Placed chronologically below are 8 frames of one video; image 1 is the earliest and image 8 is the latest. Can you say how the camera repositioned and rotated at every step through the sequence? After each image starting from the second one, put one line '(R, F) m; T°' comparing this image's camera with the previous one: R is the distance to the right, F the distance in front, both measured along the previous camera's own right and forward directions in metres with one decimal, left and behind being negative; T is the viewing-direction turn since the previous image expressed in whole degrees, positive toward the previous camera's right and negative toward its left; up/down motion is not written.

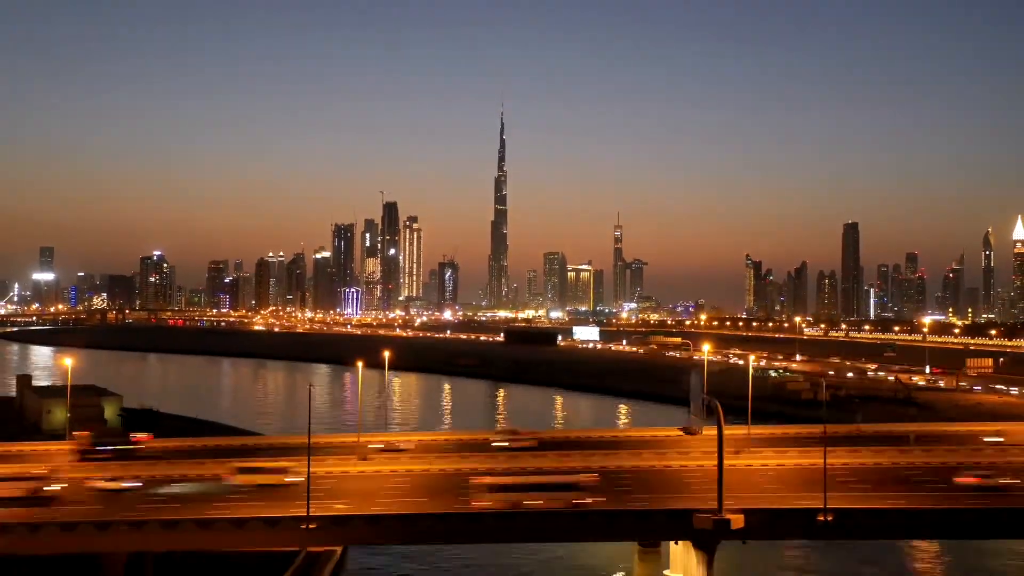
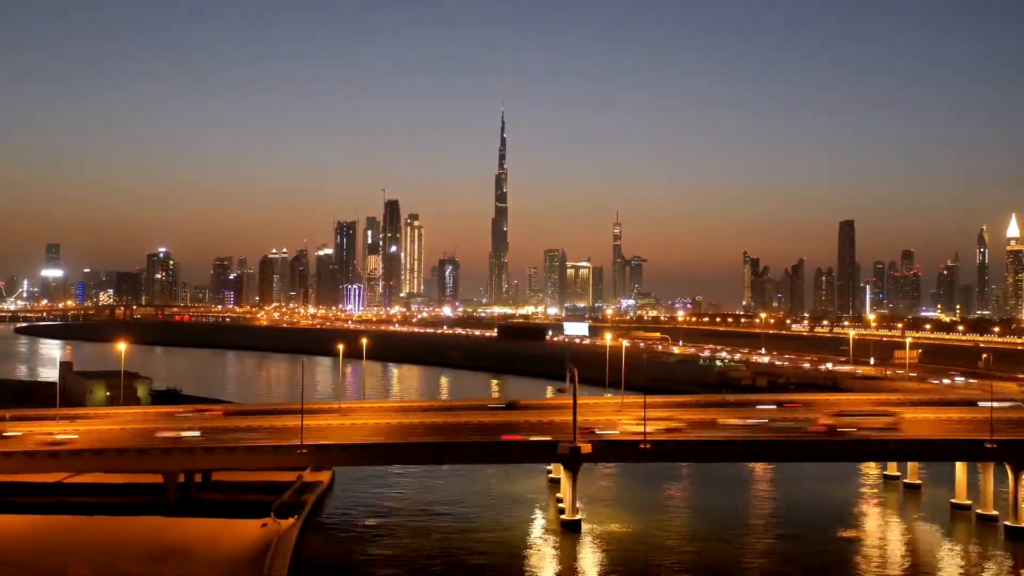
(+2.0, -8.0) m; 0°
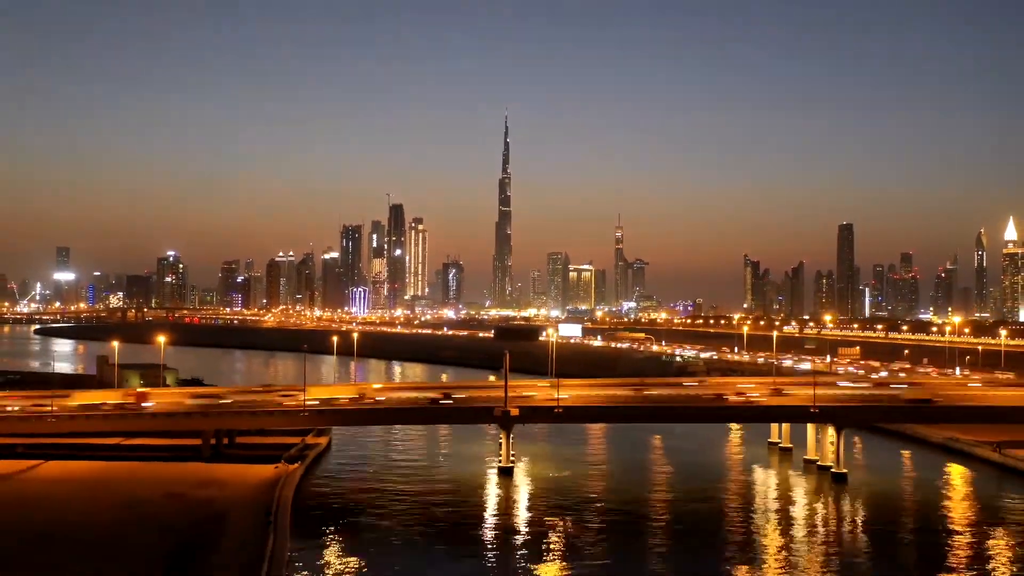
(+2.1, -8.4) m; 0°
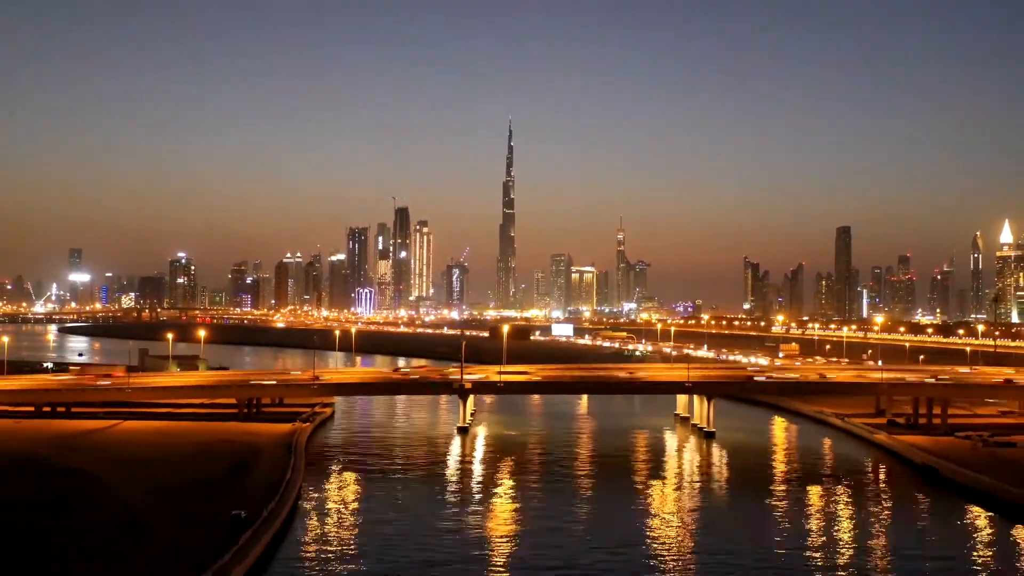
(+2.5, -11.6) m; 0°
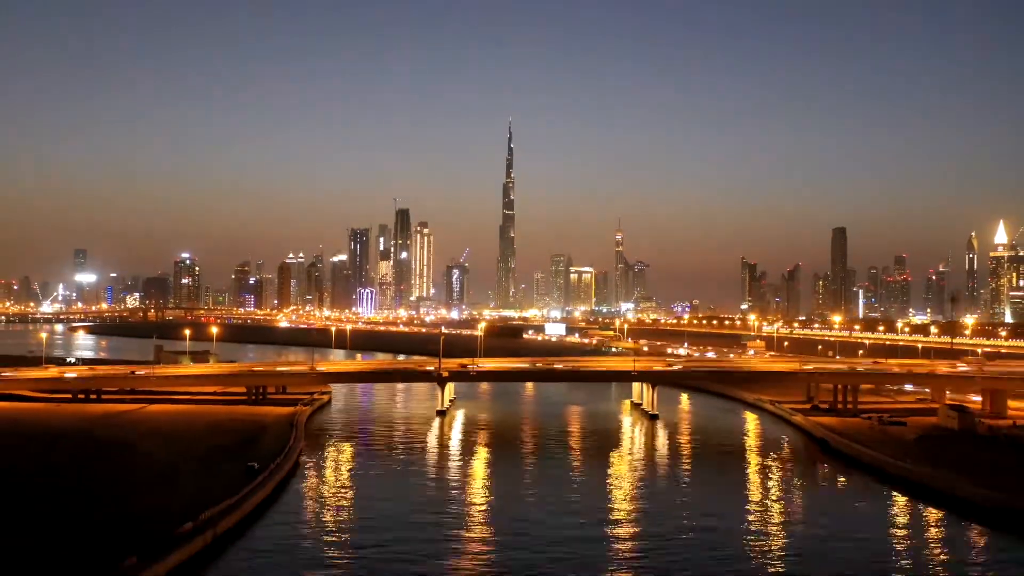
(+1.7, -7.1) m; 0°
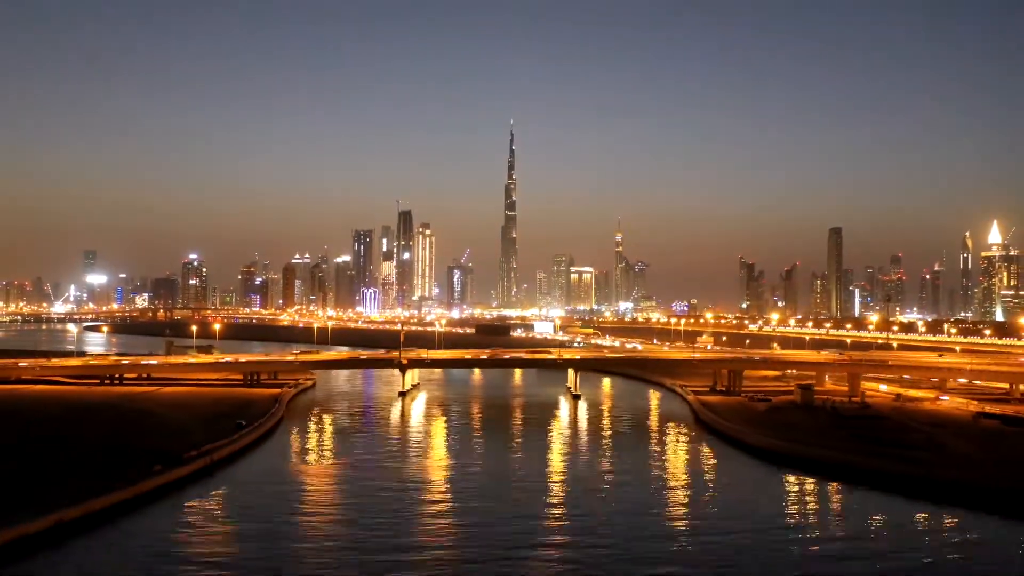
(+4.0, -11.2) m; 0°
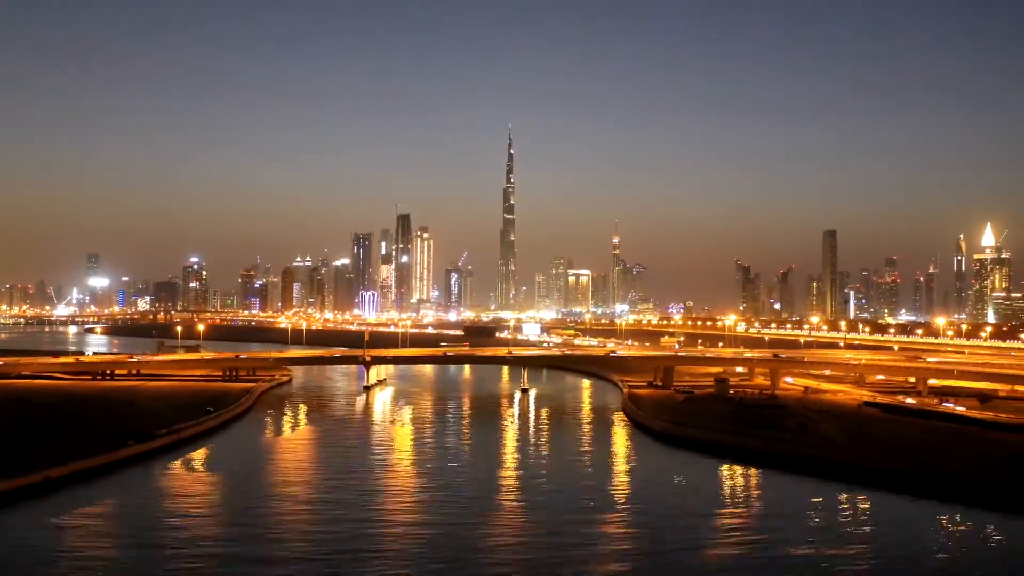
(+3.7, -6.3) m; 0°
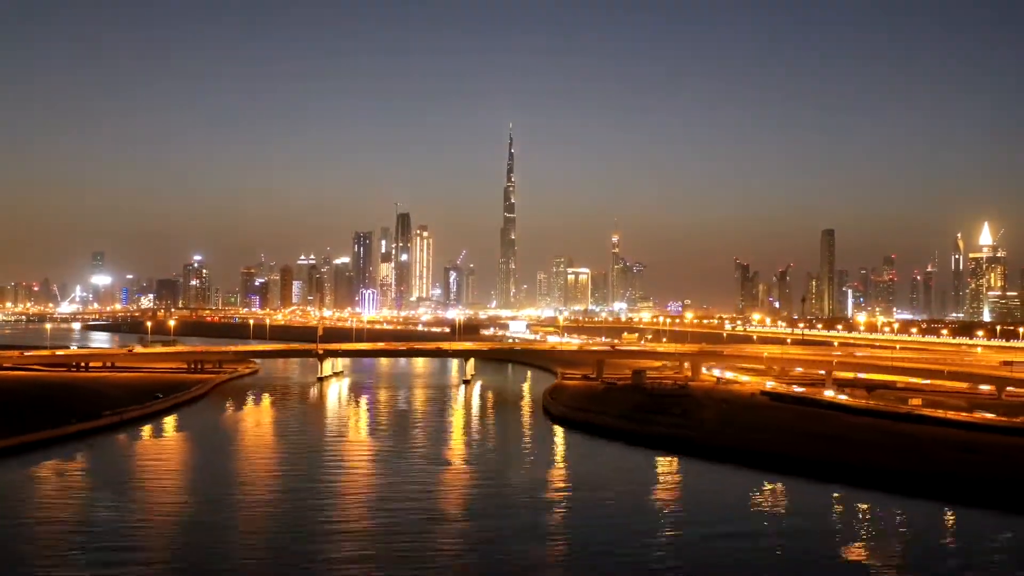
(+5.1, -5.3) m; 0°
